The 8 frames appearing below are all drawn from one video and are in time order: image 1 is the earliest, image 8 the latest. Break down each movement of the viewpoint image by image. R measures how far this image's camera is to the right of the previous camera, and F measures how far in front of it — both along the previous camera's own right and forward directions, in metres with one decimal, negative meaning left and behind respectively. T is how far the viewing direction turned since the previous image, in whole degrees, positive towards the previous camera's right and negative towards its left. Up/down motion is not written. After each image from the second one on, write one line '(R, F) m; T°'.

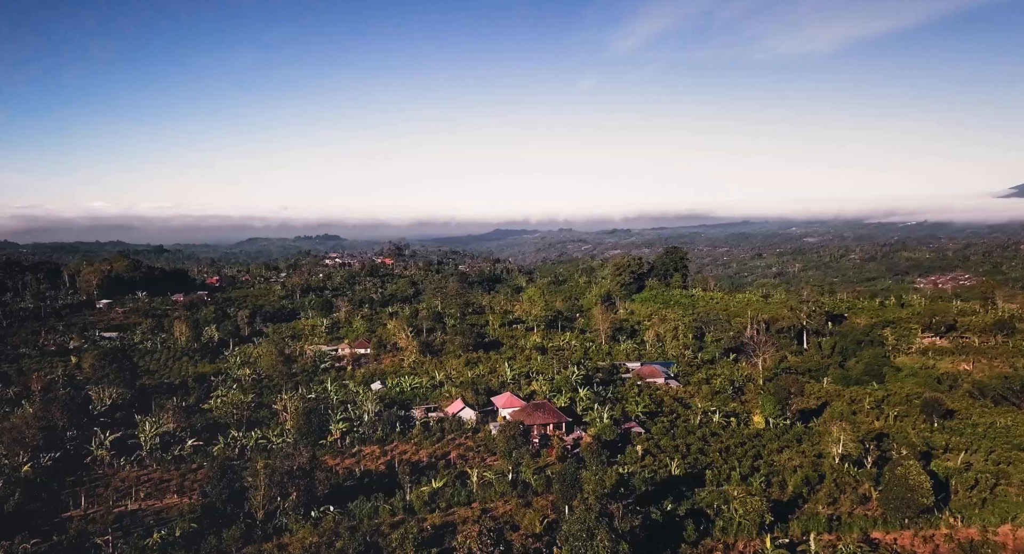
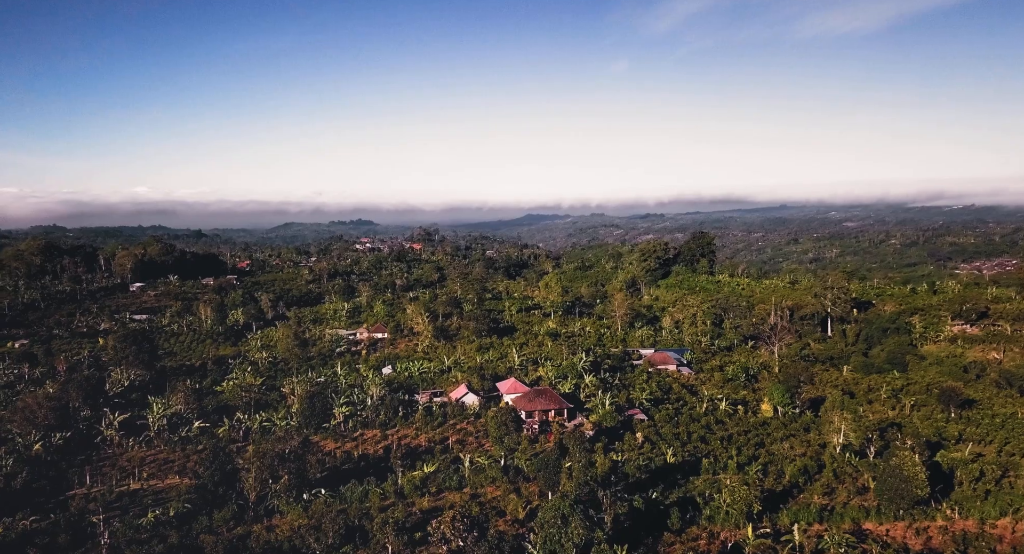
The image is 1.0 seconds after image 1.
(+2.0, -0.1) m; -3°
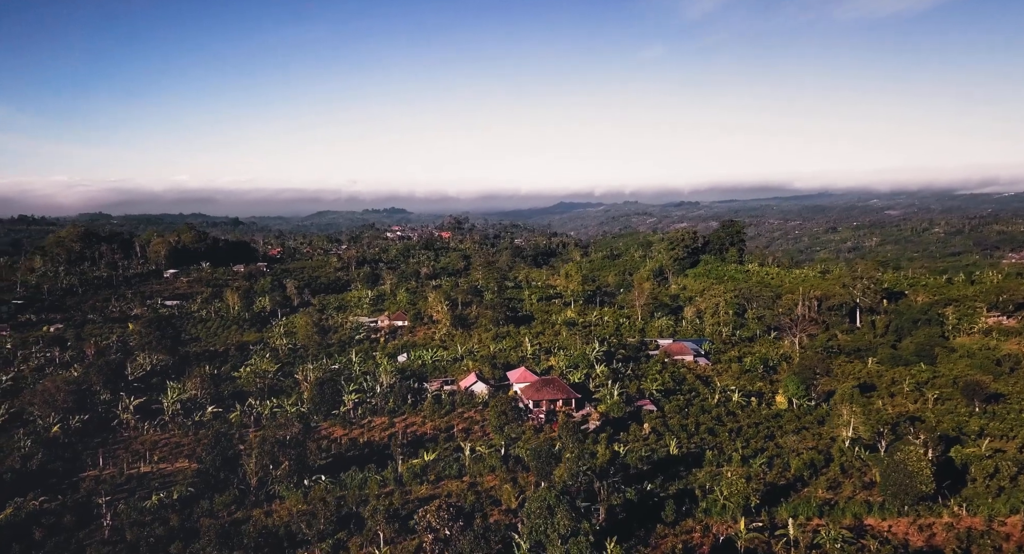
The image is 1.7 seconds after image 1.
(+1.6, 0.0) m; -3°
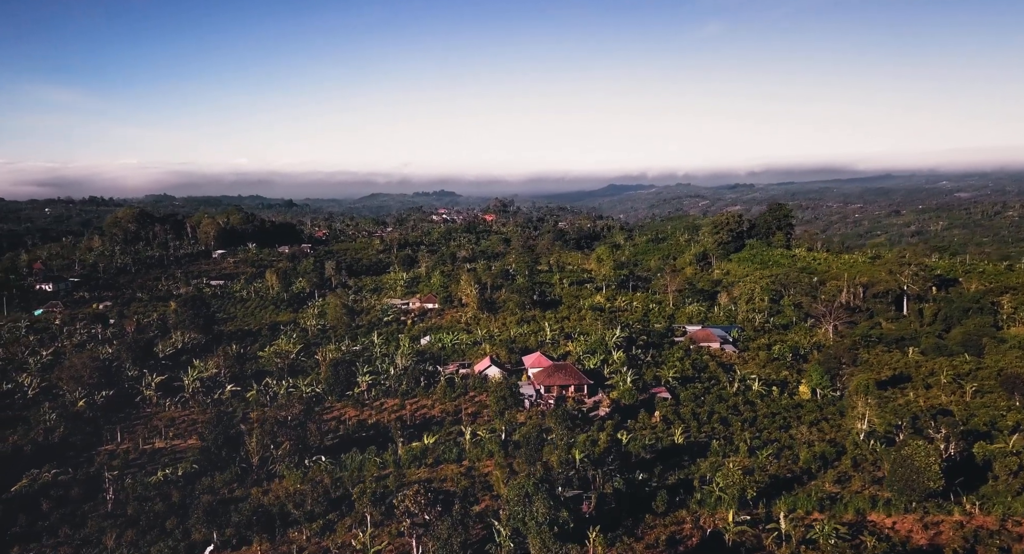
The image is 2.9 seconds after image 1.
(+2.5, +0.2) m; -5°
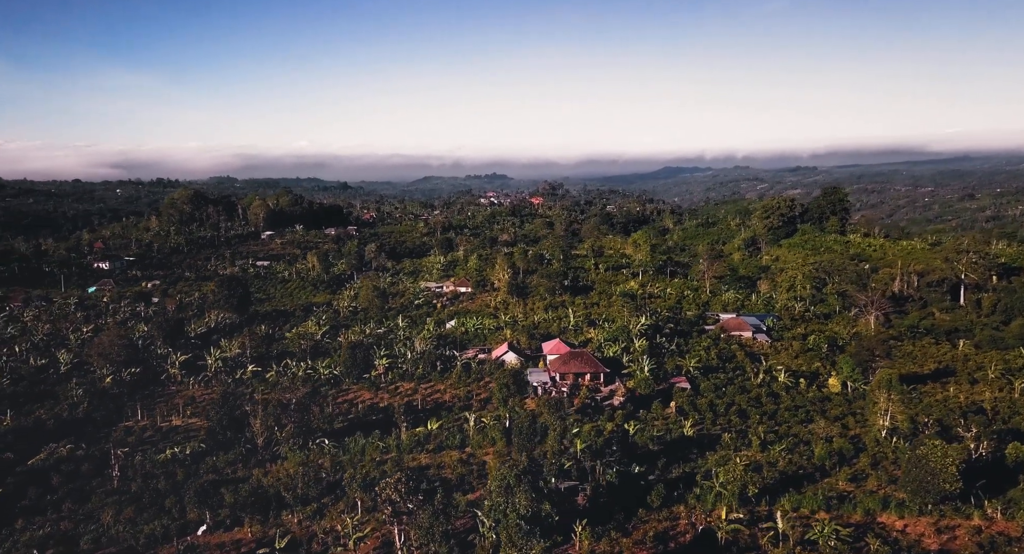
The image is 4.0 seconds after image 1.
(+2.4, +0.5) m; -5°
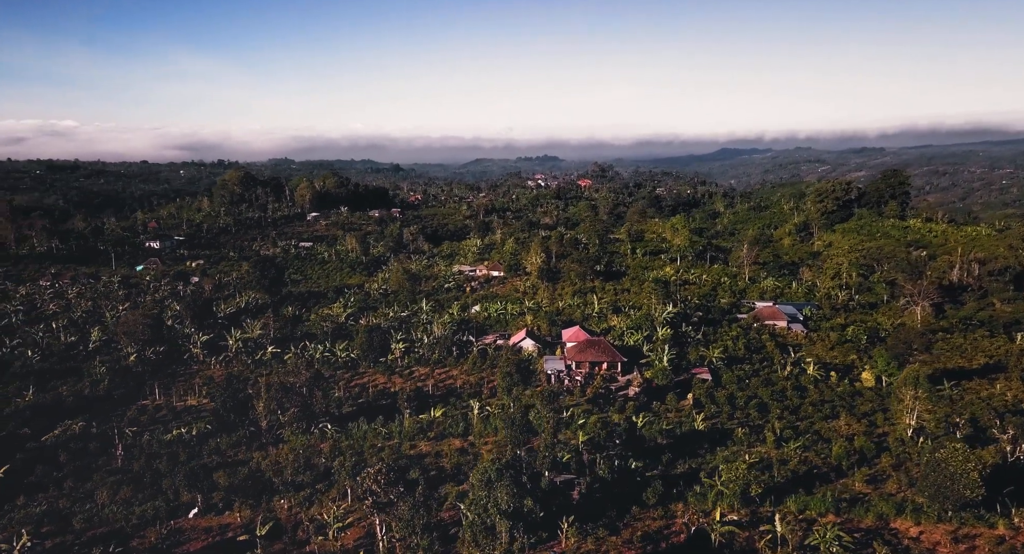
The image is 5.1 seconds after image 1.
(+2.3, +0.9) m; -5°
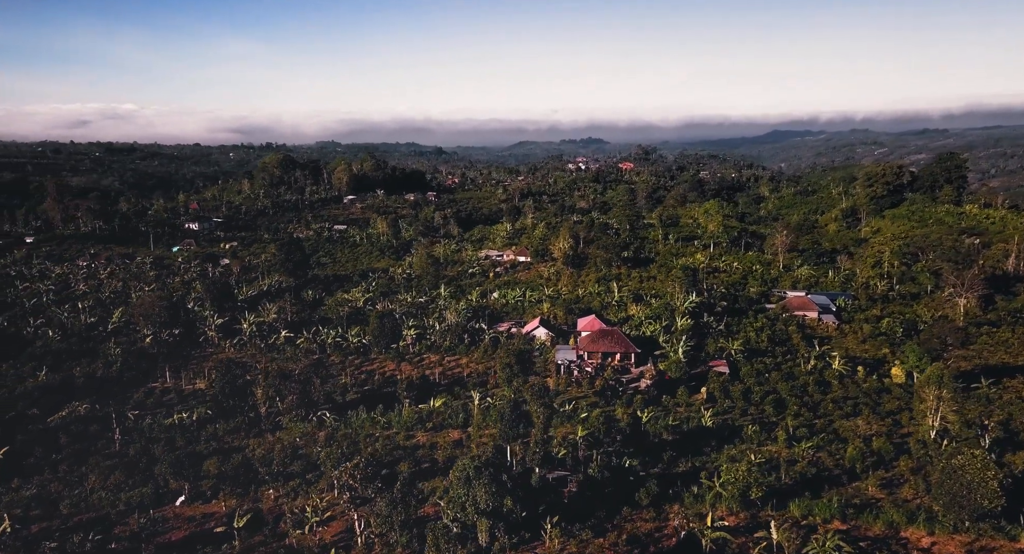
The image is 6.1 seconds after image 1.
(+2.1, +1.0) m; -4°
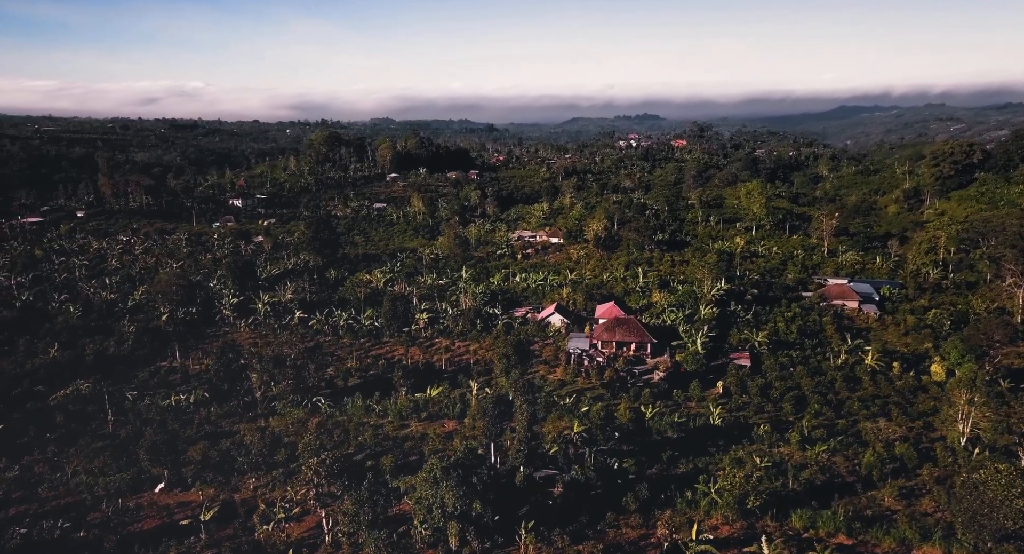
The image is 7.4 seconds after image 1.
(+2.5, +1.6) m; -5°
